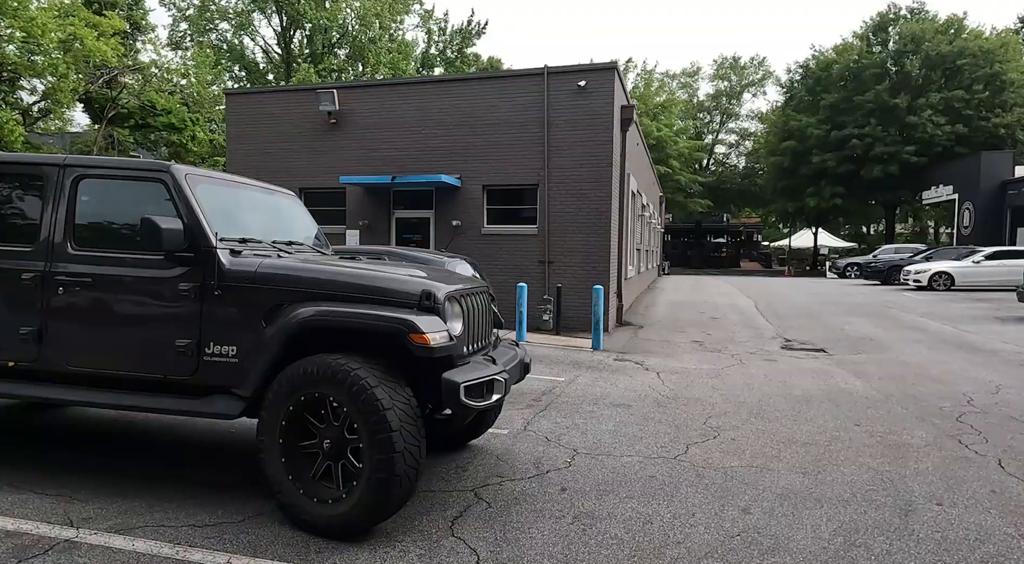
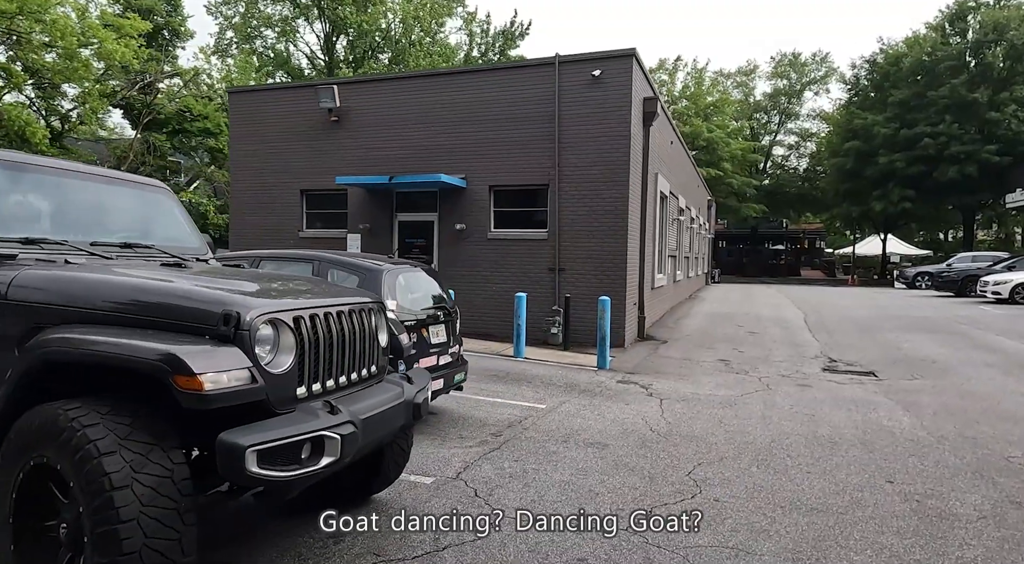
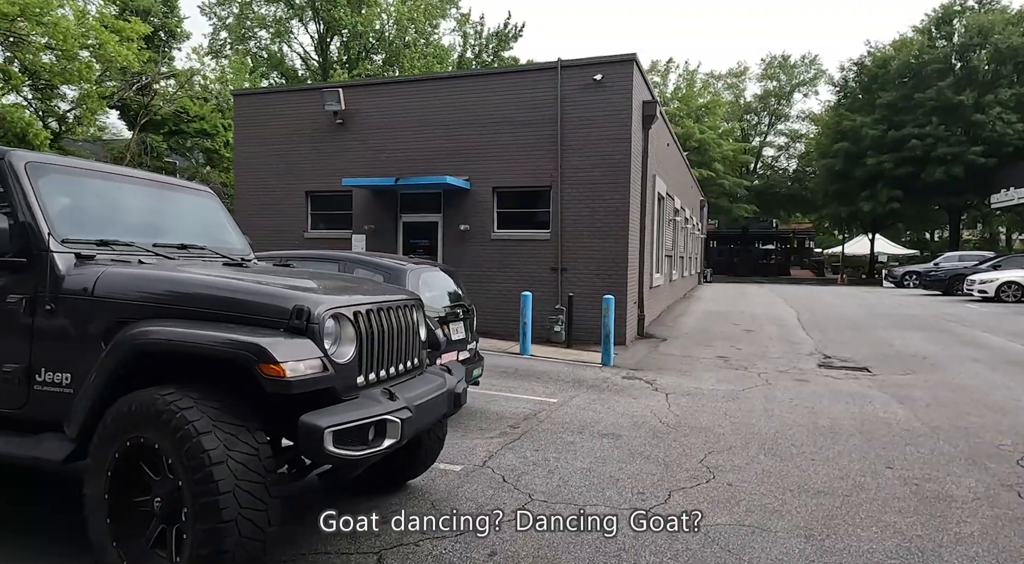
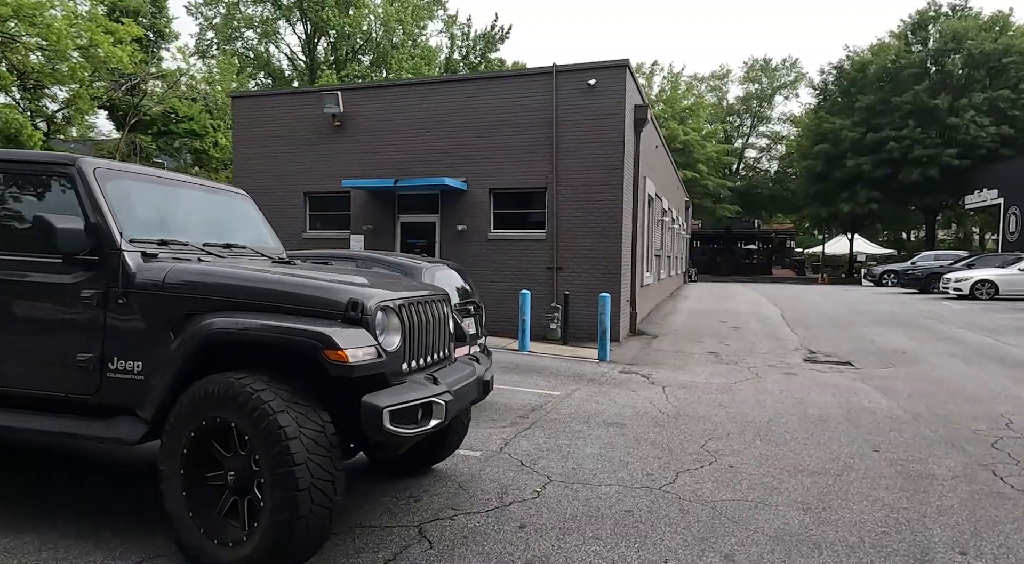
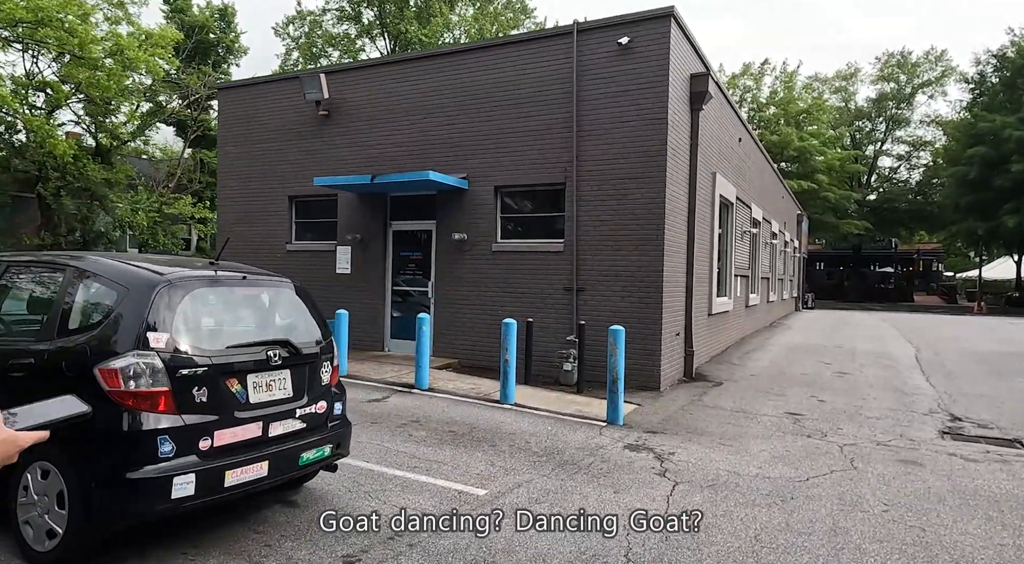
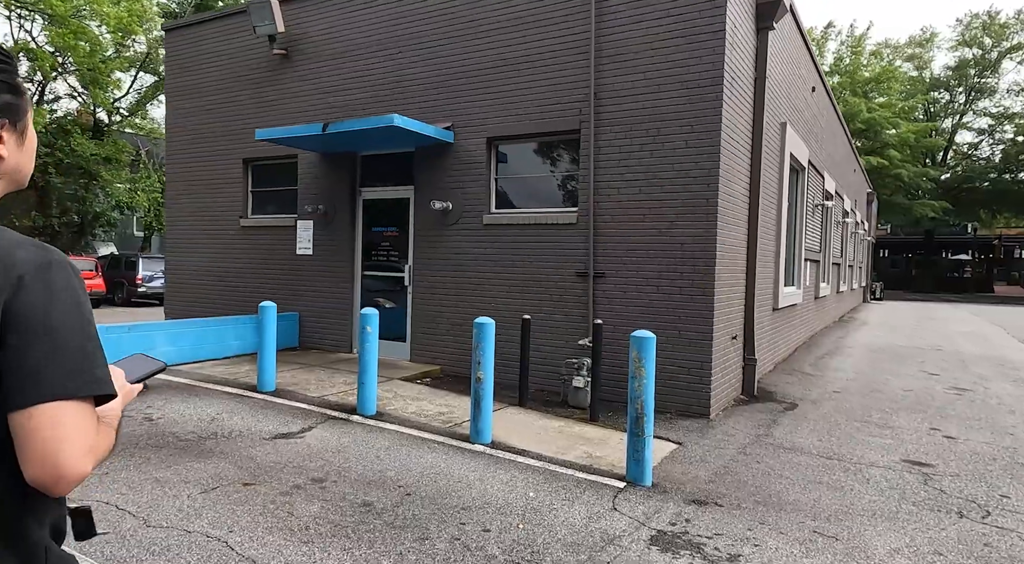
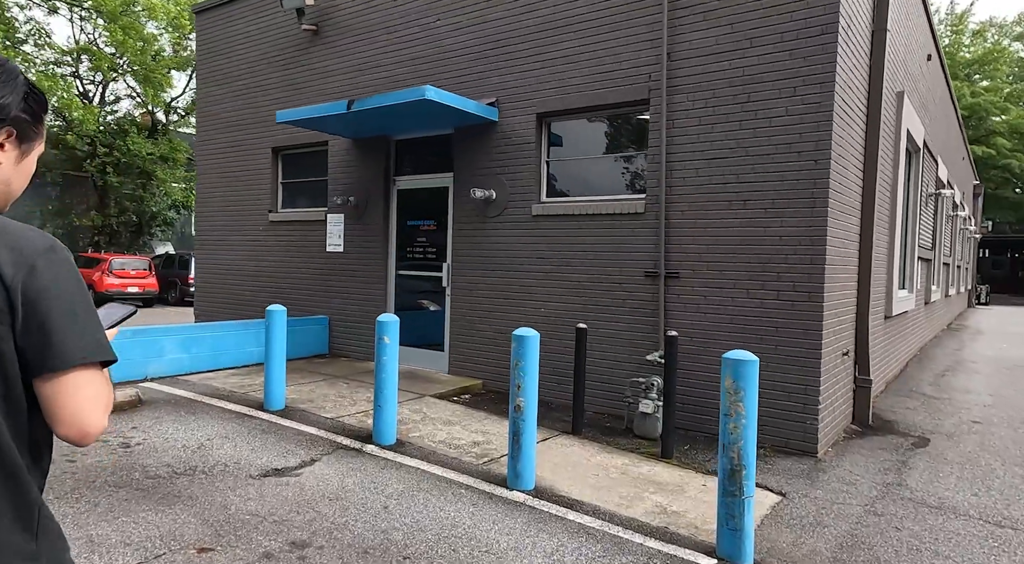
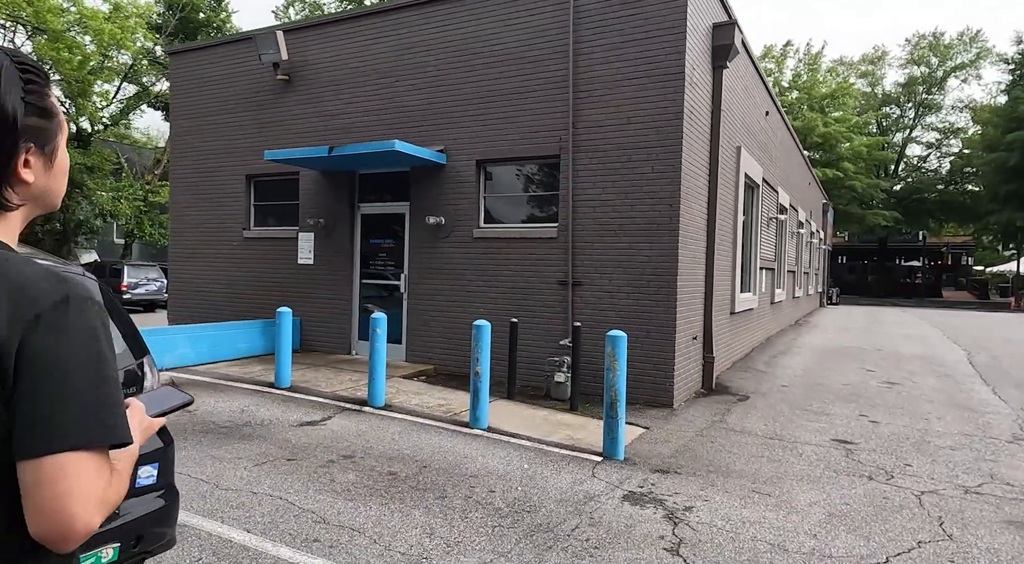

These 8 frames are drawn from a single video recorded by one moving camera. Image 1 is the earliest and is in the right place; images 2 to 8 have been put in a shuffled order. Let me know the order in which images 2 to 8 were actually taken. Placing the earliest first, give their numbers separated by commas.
4, 3, 2, 5, 8, 6, 7
